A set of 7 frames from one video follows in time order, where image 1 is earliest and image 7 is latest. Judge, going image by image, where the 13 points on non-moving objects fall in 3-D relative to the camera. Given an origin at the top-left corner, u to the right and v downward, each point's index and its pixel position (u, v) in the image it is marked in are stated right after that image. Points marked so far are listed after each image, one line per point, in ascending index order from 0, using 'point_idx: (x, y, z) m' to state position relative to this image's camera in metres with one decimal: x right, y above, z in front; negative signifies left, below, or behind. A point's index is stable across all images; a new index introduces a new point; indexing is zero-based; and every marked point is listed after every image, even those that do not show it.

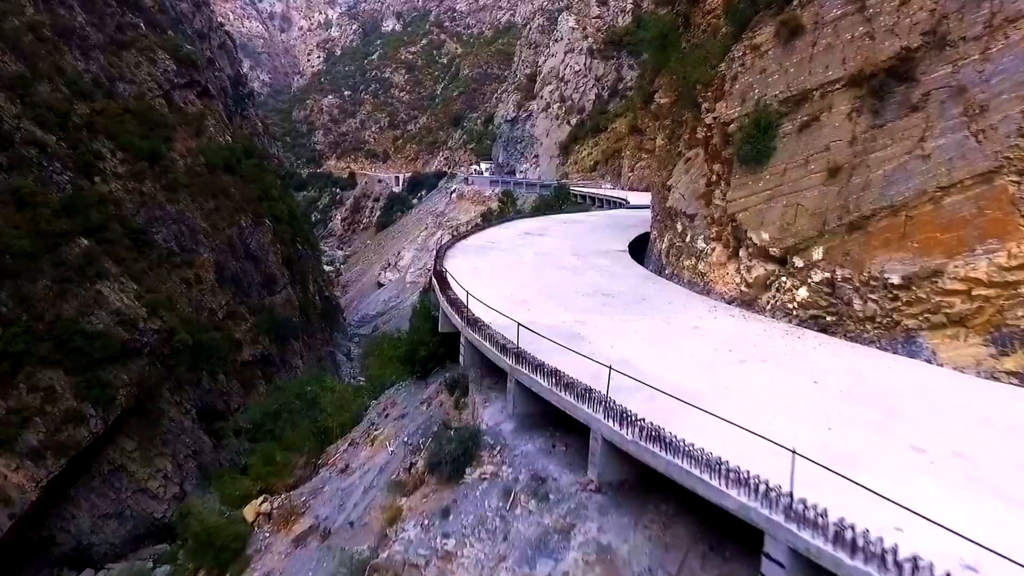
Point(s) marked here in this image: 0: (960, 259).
0: (+4.6, +0.3, +7.0) m
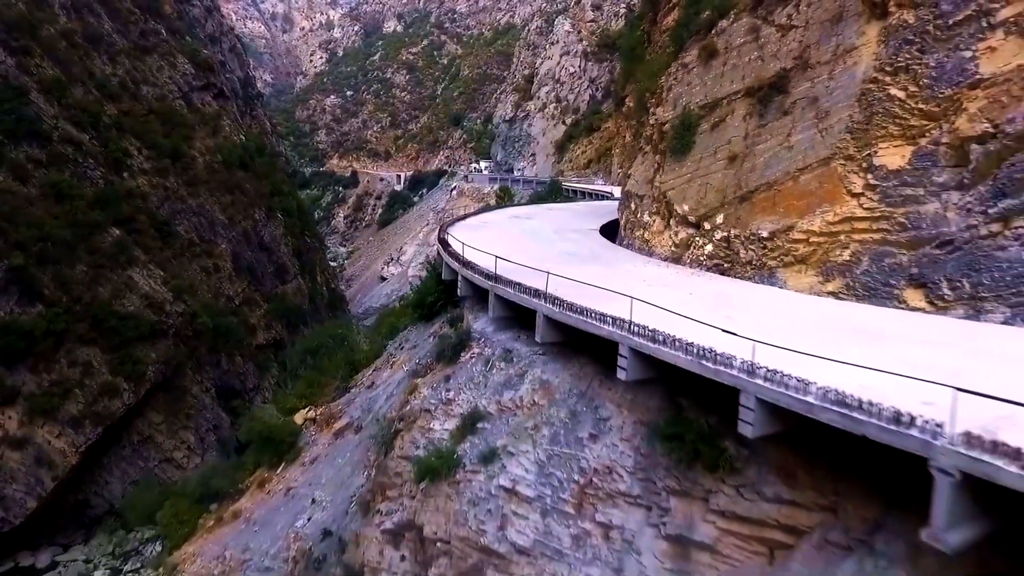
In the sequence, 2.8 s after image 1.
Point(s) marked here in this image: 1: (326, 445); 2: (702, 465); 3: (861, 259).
0: (+4.3, +1.0, +10.0) m
1: (-3.3, -2.7, +11.9) m
2: (+1.7, -1.6, +6.2) m
3: (+4.8, +0.4, +9.4) m
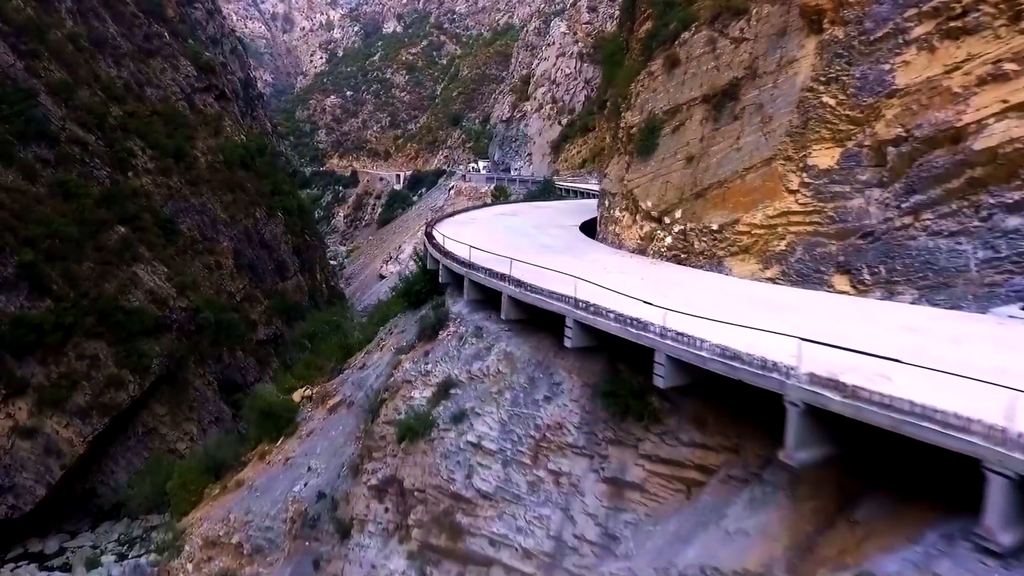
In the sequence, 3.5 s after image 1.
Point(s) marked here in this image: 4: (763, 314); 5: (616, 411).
0: (+3.9, +1.2, +11.2) m
1: (-3.7, -2.5, +13.0) m
2: (+1.3, -1.4, +7.4) m
3: (+4.4, +0.6, +10.5) m
4: (+2.7, -0.2, +7.2) m
5: (+1.1, -1.4, +7.5) m
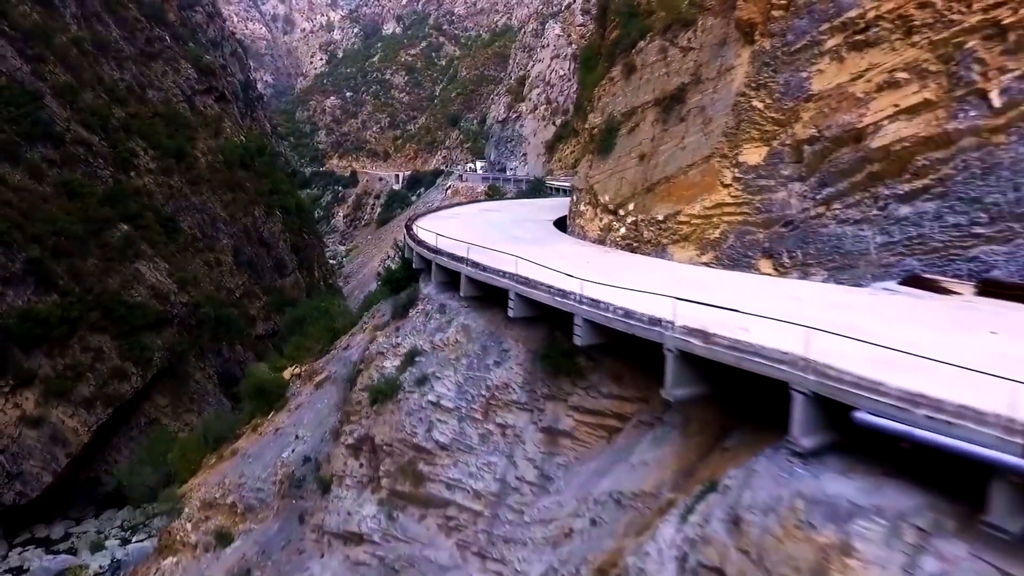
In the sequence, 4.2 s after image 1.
0: (+3.2, +1.5, +12.5) m
1: (-4.3, -2.2, +14.3) m
2: (+0.7, -1.1, +8.6) m
3: (+3.8, +0.9, +11.8) m
4: (+2.1, +0.1, +8.5) m
5: (+0.5, -1.1, +8.8) m
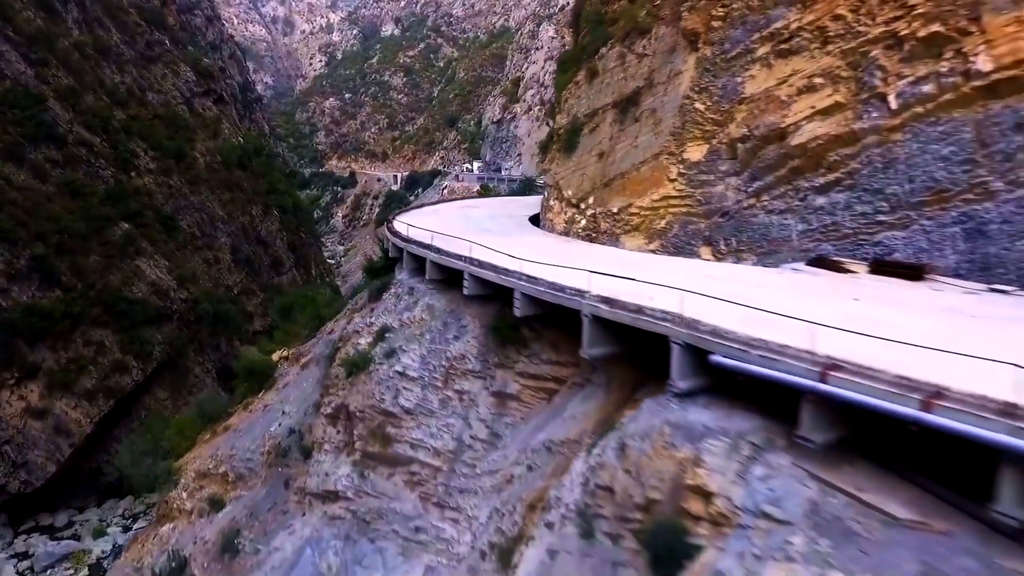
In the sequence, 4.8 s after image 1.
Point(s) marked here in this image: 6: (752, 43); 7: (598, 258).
0: (+2.6, +1.8, +13.6) m
1: (-5.0, -1.9, +15.5) m
2: (0.0, -0.8, +9.8) m
3: (+3.1, +1.2, +13.0) m
4: (+1.4, +0.4, +9.7) m
5: (-0.2, -0.8, +10.0) m
6: (+4.3, +4.4, +12.3) m
7: (+1.2, +0.4, +10.3) m
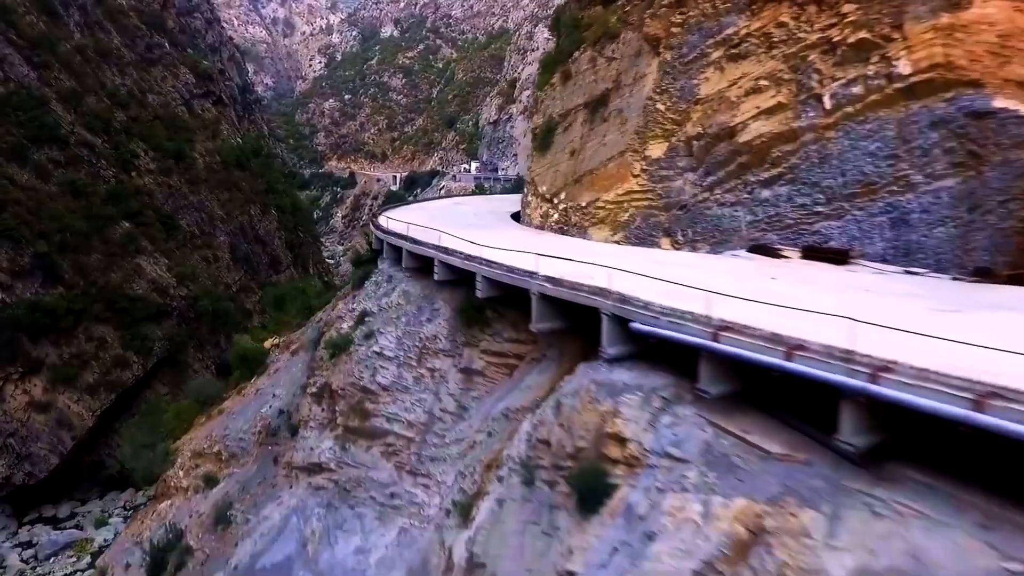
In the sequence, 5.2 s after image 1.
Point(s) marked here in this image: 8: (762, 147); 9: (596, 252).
0: (+2.0, +2.0, +14.6) m
1: (-5.5, -1.7, +16.4) m
2: (-0.5, -0.6, +10.8) m
3: (+2.5, +1.4, +13.9) m
4: (+0.9, +0.6, +10.6) m
5: (-0.7, -0.6, +10.9) m
6: (+3.8, +4.7, +13.2) m
7: (+0.7, +0.7, +11.2) m
8: (+4.4, +2.5, +11.8) m
9: (+1.2, +0.5, +10.4) m
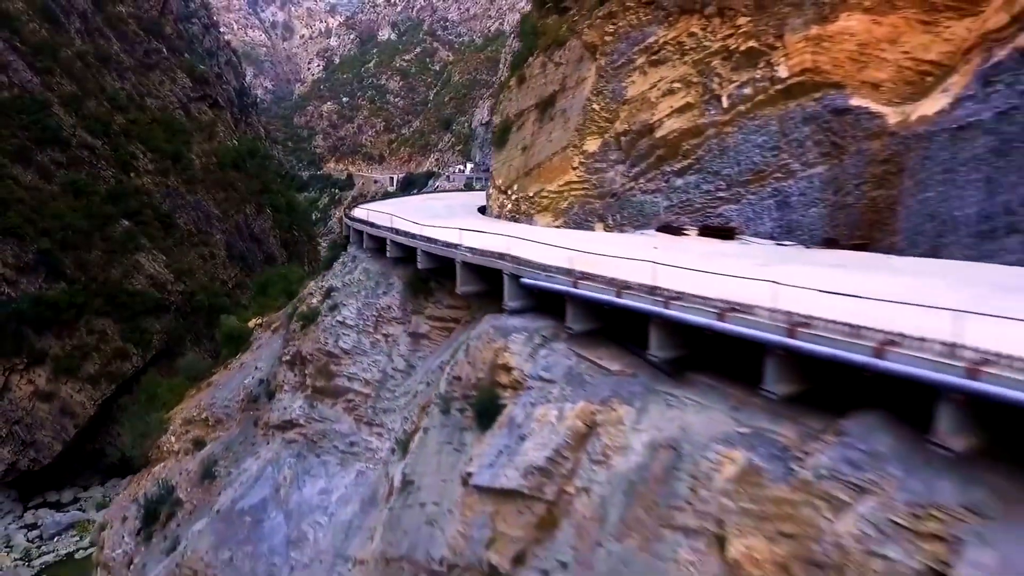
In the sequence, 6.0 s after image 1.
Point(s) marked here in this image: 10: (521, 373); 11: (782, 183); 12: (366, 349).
0: (+0.9, +2.5, +16.3) m
1: (-6.6, -1.3, +18.2) m
2: (-1.6, -0.1, +12.5) m
3: (+1.4, +1.9, +15.7) m
4: (-0.2, +1.1, +12.3) m
5: (-1.8, -0.1, +12.7) m
6: (+2.7, +5.2, +15.0) m
7: (-0.4, +1.1, +12.9) m
8: (+3.3, +2.9, +13.6) m
9: (+0.1, +1.0, +12.2) m
10: (+0.1, -1.0, +8.2) m
11: (+4.7, +1.8, +11.9) m
12: (-2.8, -1.2, +13.1) m
